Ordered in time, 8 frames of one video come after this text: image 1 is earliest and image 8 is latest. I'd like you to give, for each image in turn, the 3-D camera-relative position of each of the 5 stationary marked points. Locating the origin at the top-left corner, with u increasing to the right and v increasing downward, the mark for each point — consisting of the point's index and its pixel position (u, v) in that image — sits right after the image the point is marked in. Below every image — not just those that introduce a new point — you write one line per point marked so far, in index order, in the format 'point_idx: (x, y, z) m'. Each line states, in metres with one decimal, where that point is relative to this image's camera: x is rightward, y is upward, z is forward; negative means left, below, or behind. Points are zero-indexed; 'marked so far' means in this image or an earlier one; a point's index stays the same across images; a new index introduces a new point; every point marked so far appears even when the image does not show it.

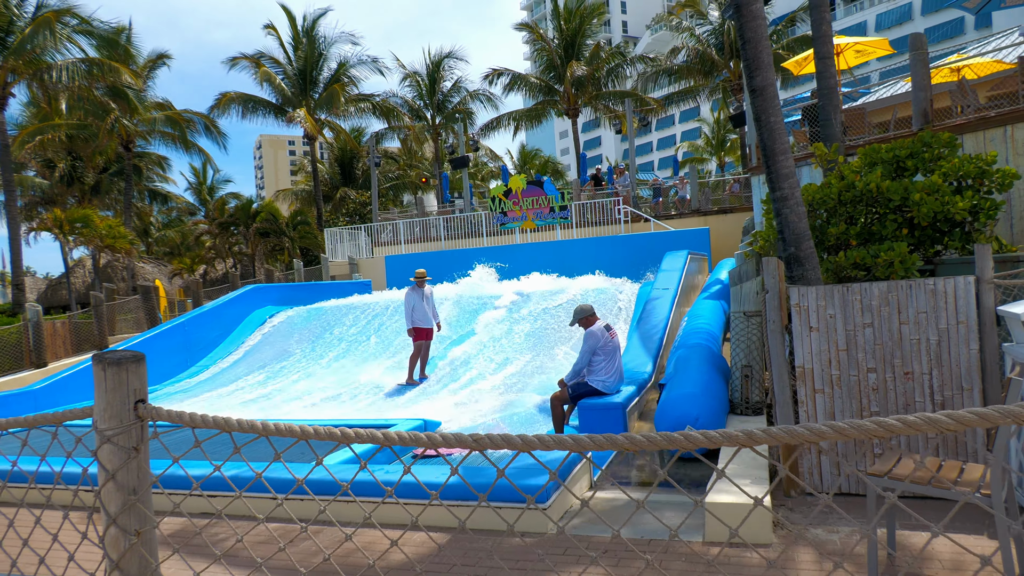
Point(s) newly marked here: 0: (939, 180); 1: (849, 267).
0: (+3.7, +0.9, +6.2) m
1: (+3.1, +0.2, +6.4) m
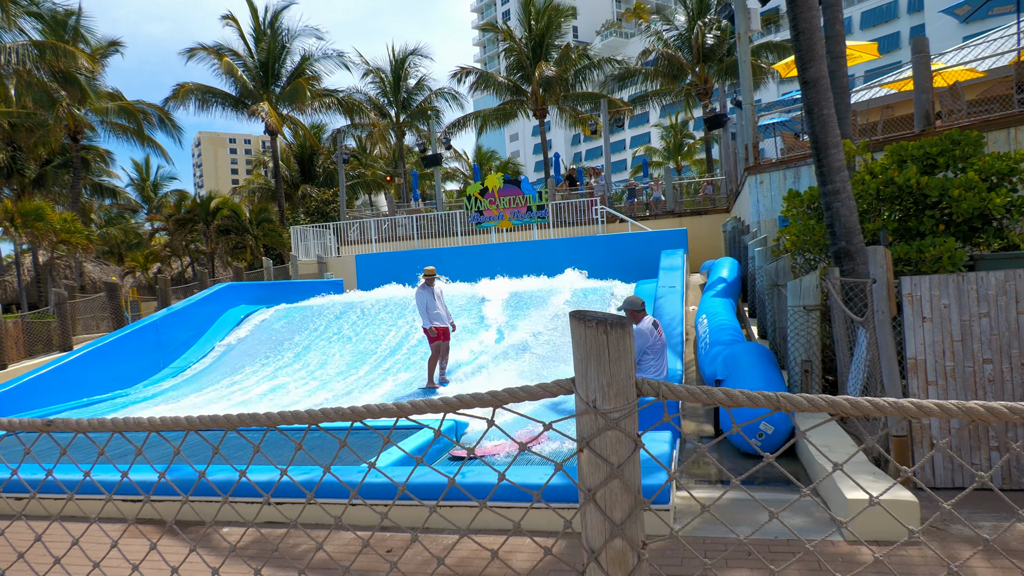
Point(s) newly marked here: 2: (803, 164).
0: (+4.1, +1.0, +6.2) m
1: (+3.5, +0.2, +6.4) m
2: (+4.2, +1.8, +10.3) m
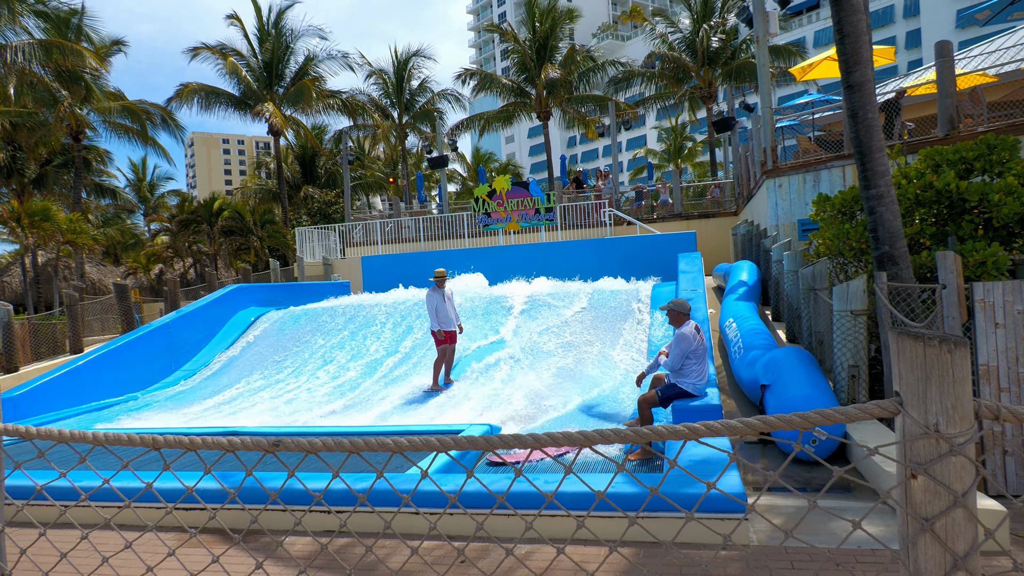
0: (+4.4, +0.9, +6.2) m
1: (+3.8, +0.2, +6.4) m
2: (+4.5, +1.7, +10.3) m
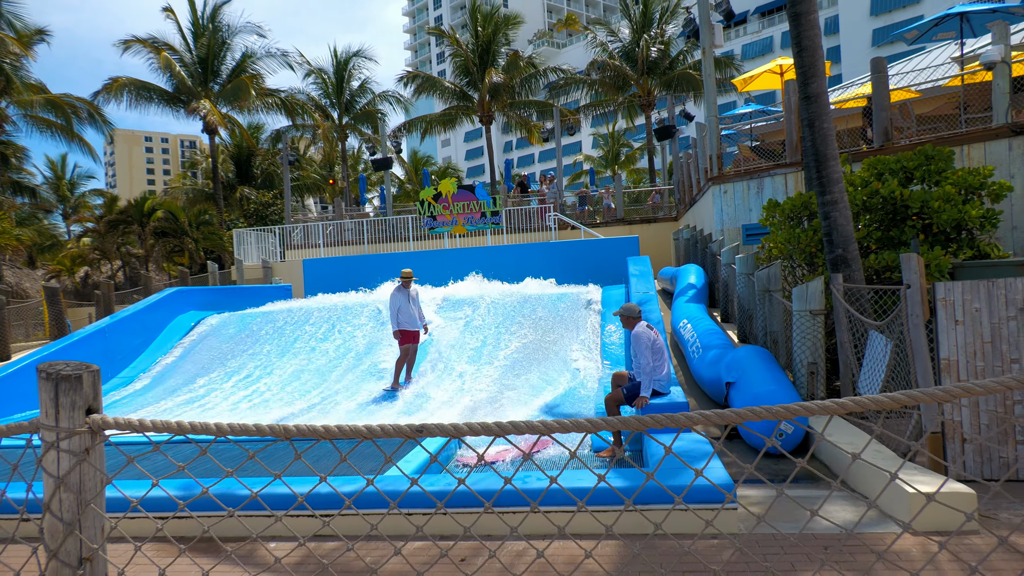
0: (+4.1, +0.9, +6.7) m
1: (+3.5, +0.2, +6.8) m
2: (+3.9, +1.7, +10.8) m
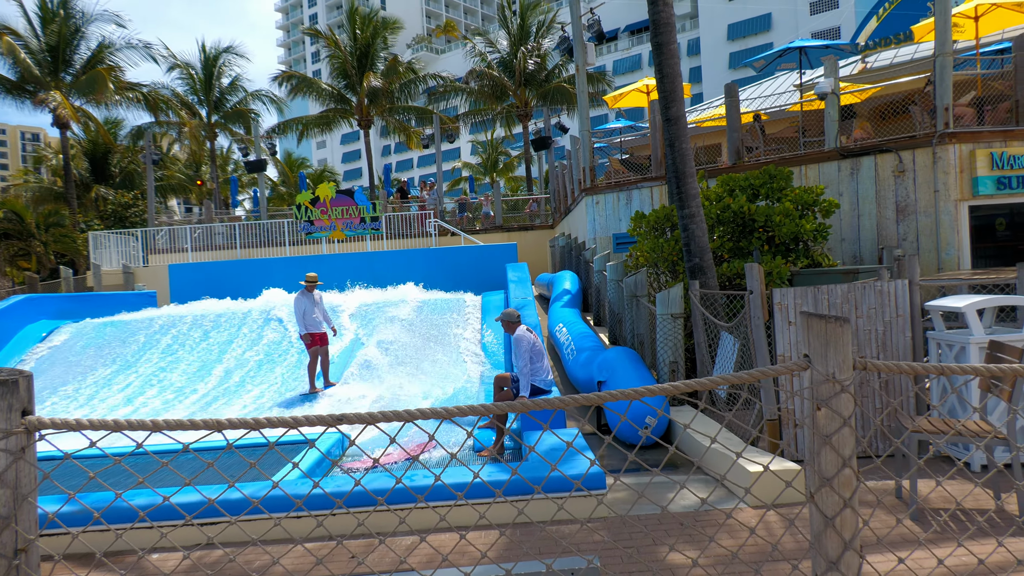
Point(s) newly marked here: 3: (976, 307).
0: (+2.9, +0.9, +7.5) m
1: (+2.4, +0.1, +7.5) m
2: (+2.0, +1.6, +11.5) m
3: (+3.0, -0.1, +4.6) m
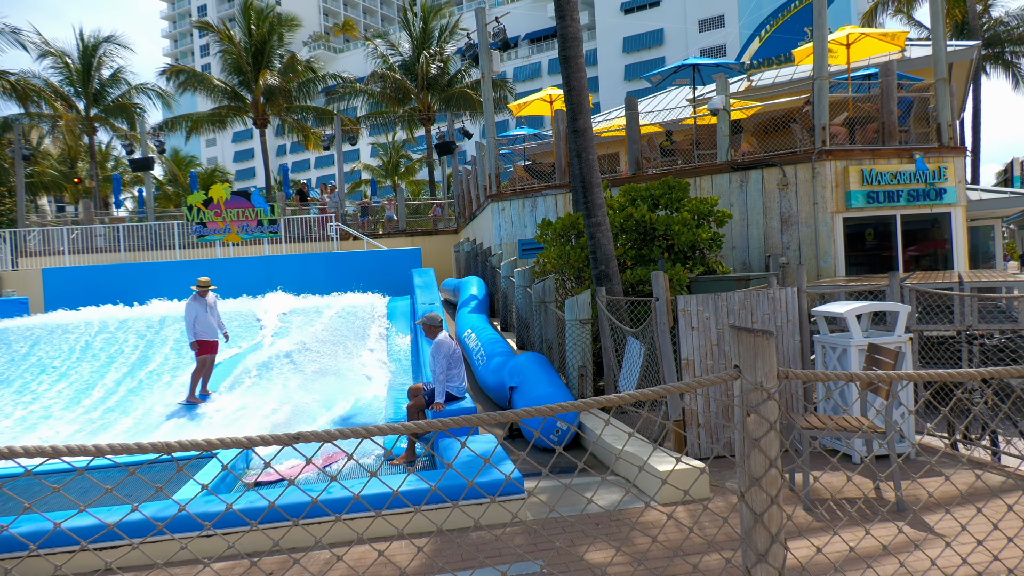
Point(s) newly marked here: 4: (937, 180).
0: (+2.0, +0.8, +7.9) m
1: (+1.4, +0.1, +7.8) m
2: (+0.5, +1.5, +11.8) m
3: (+2.4, -0.2, +5.0) m
4: (+5.8, +1.5, +9.6) m
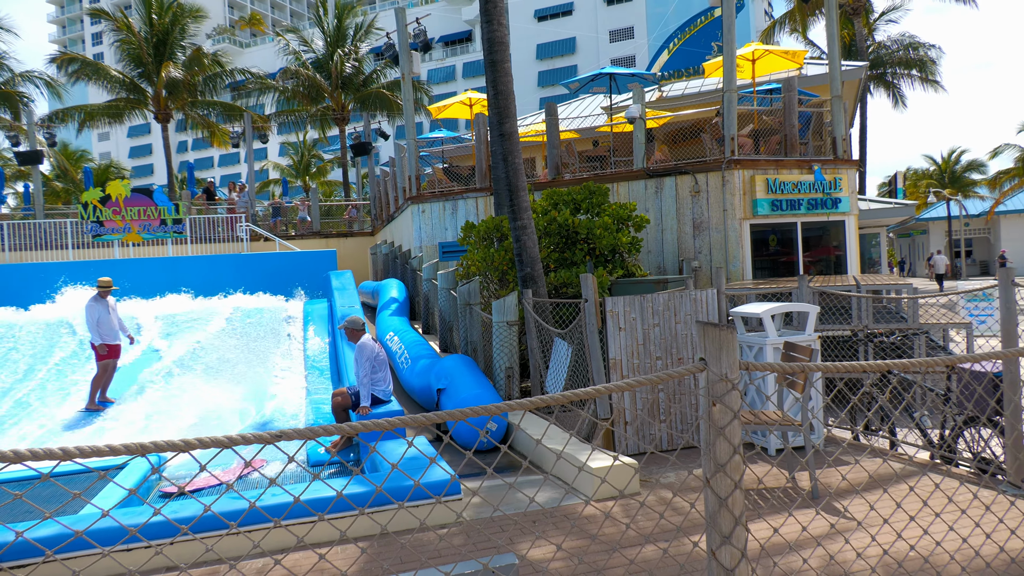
0: (+1.1, +0.8, +8.2) m
1: (+0.5, 0.0, +8.0) m
2: (-0.9, +1.5, +11.8) m
3: (+1.9, -0.2, +5.3) m
4: (+4.7, +1.4, +10.3) m
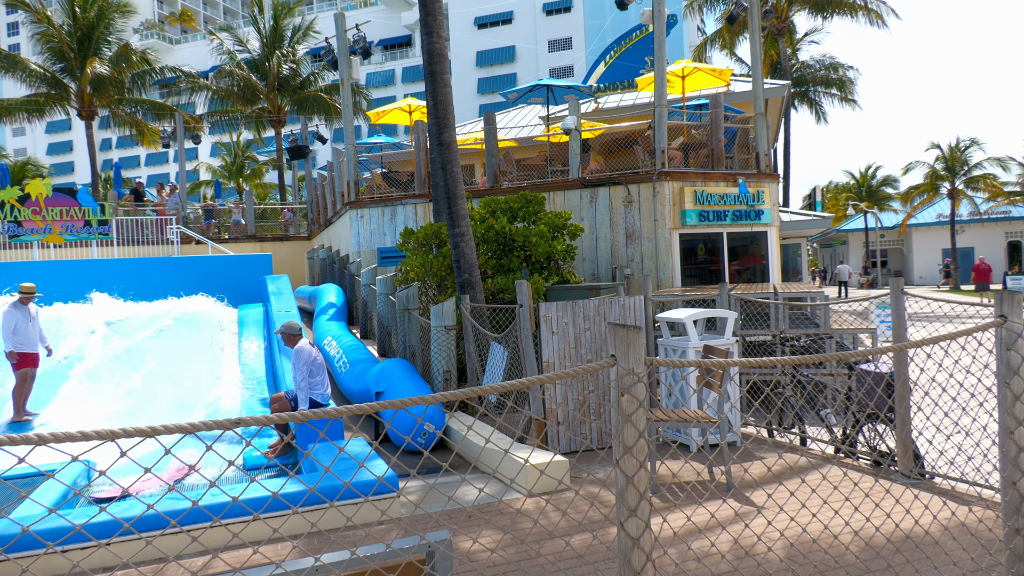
0: (+0.4, +0.7, +8.4) m
1: (-0.2, 0.0, +8.2) m
2: (-1.9, +1.4, +11.9) m
3: (+1.5, -0.2, +5.7) m
4: (+3.8, +1.3, +10.9) m
